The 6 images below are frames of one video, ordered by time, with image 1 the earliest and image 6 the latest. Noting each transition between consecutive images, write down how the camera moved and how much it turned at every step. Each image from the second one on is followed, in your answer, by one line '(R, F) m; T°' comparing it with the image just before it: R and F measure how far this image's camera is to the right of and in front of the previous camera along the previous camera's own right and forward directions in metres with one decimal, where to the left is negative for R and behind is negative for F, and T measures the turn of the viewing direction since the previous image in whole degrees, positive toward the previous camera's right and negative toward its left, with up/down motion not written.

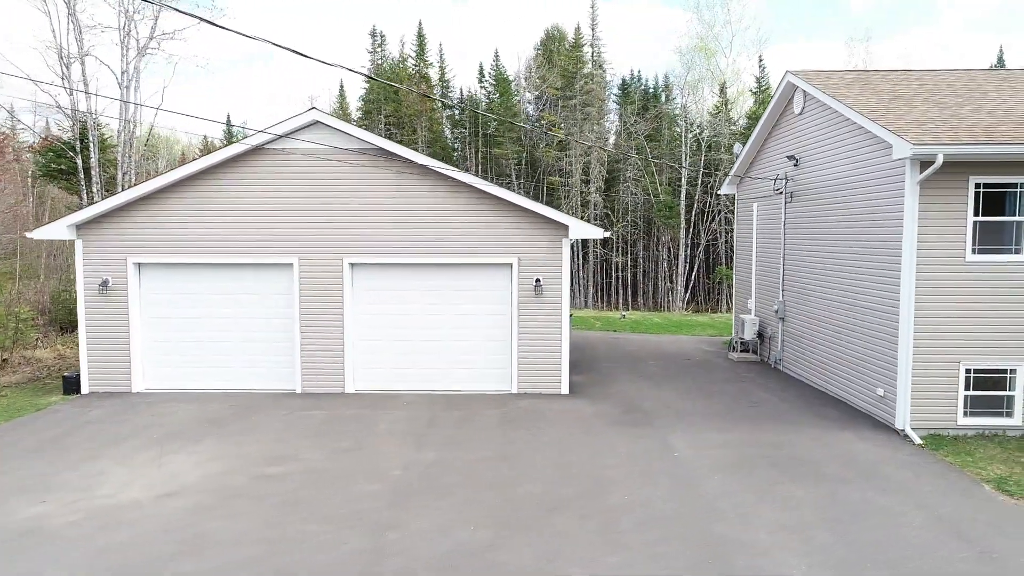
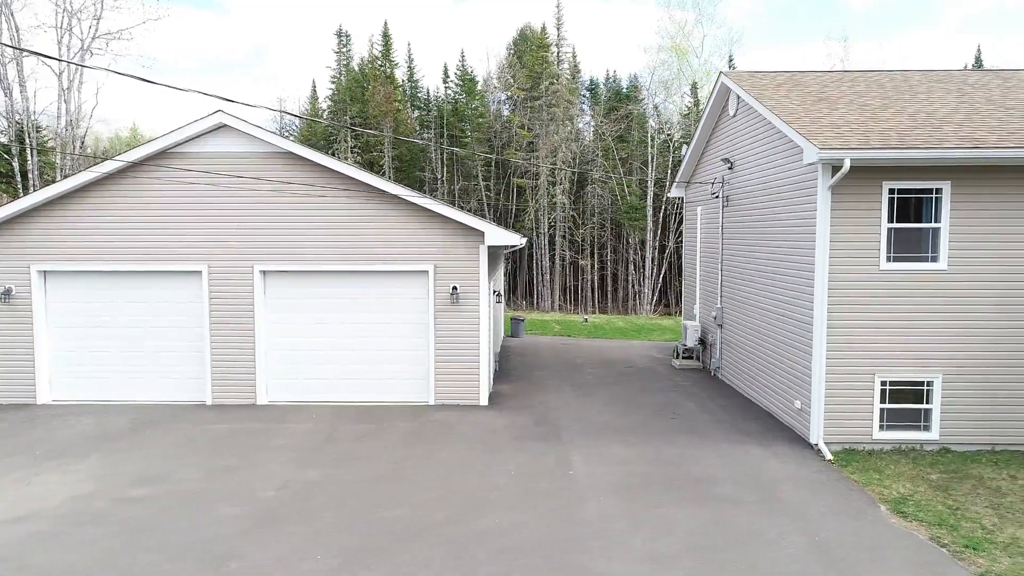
(+1.8, +0.4) m; 0°
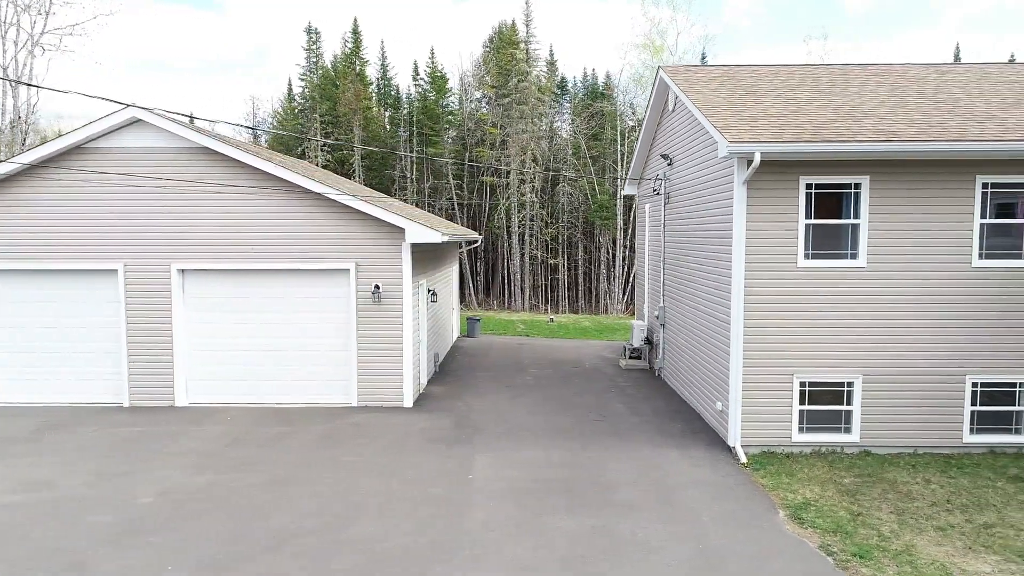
(+1.6, +0.3) m; 0°
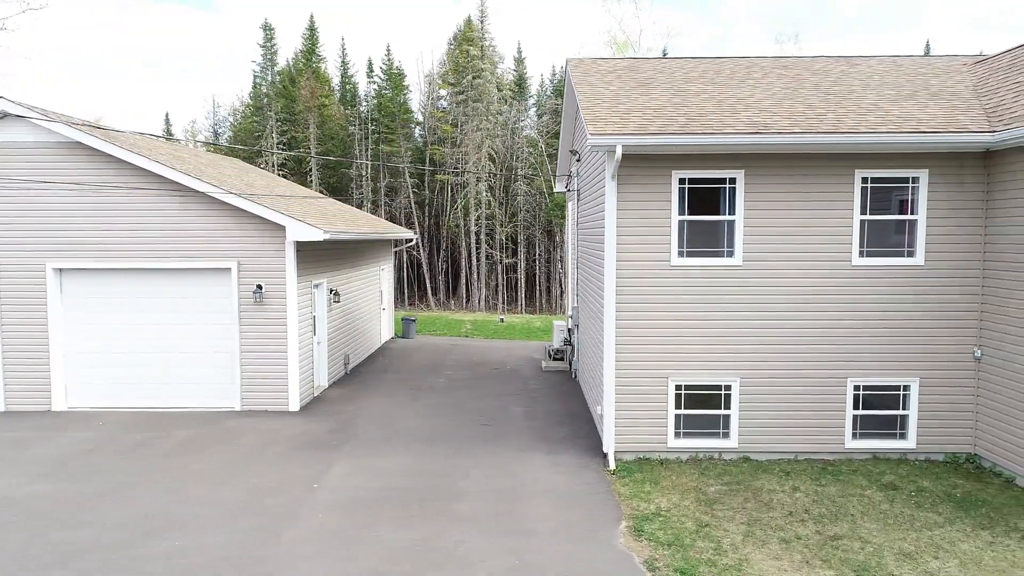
(+2.3, +0.4) m; 0°
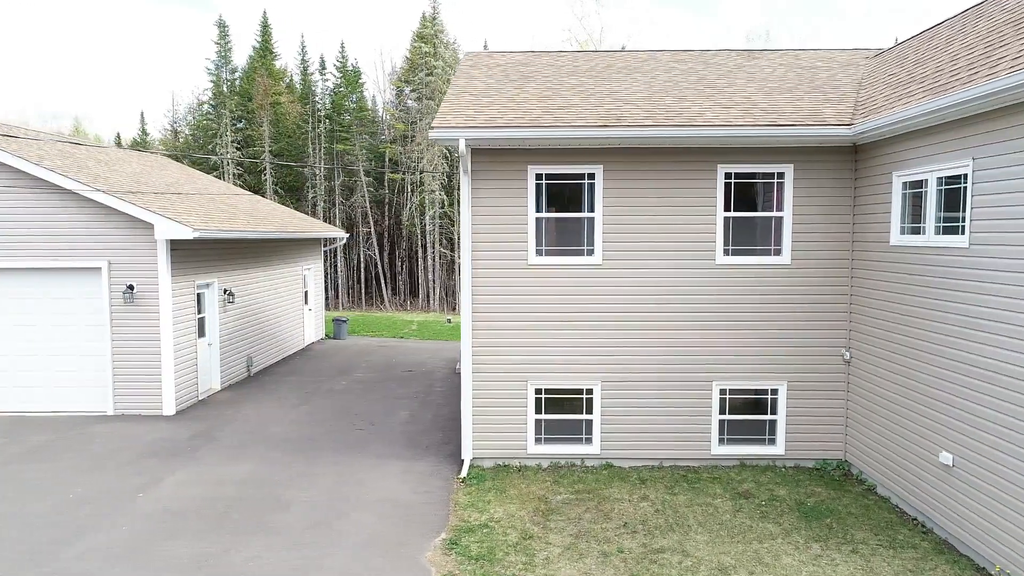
(+2.4, +0.3) m; 0°
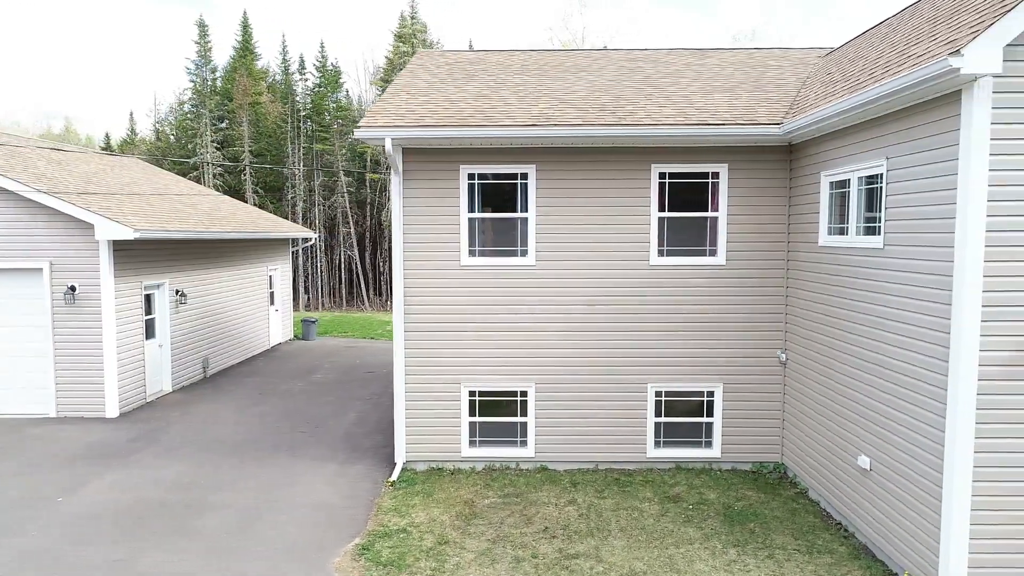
(+1.1, +0.1) m; 0°
